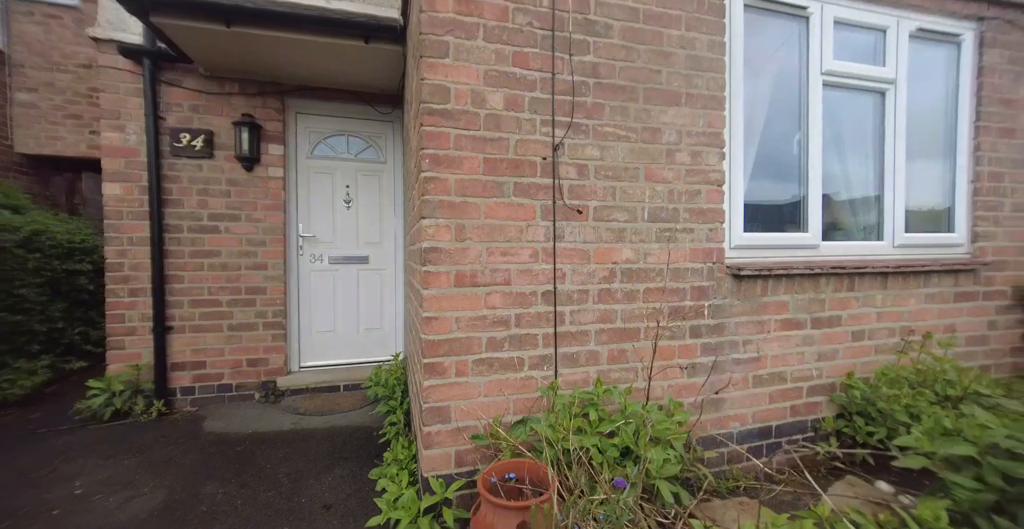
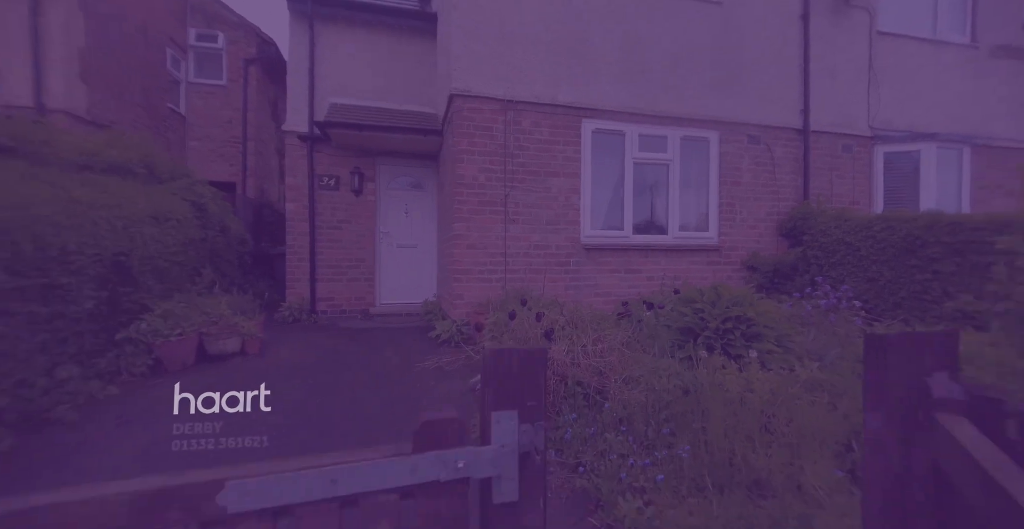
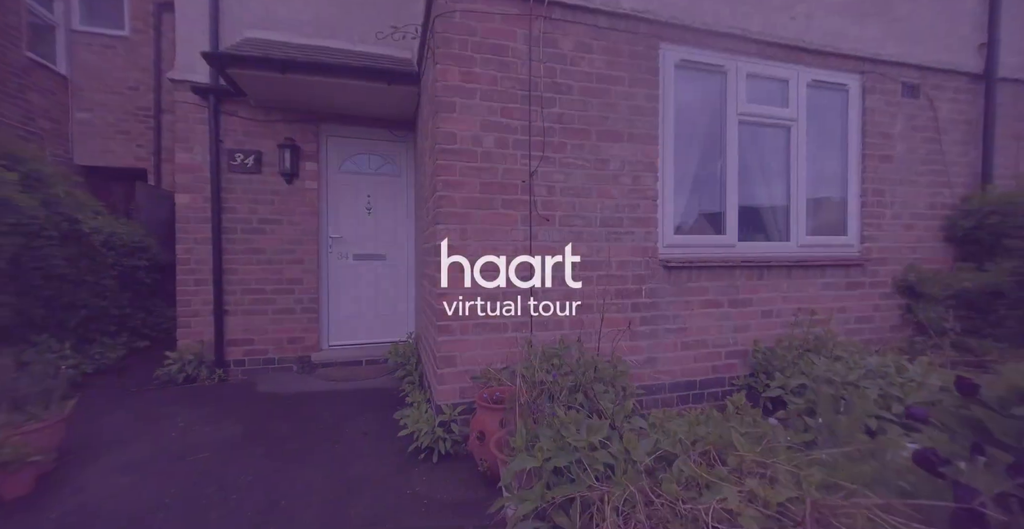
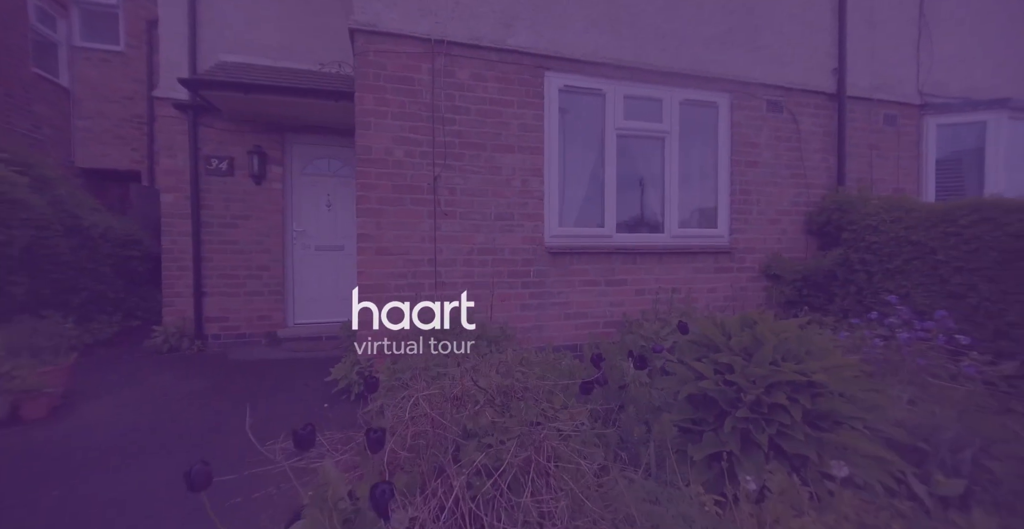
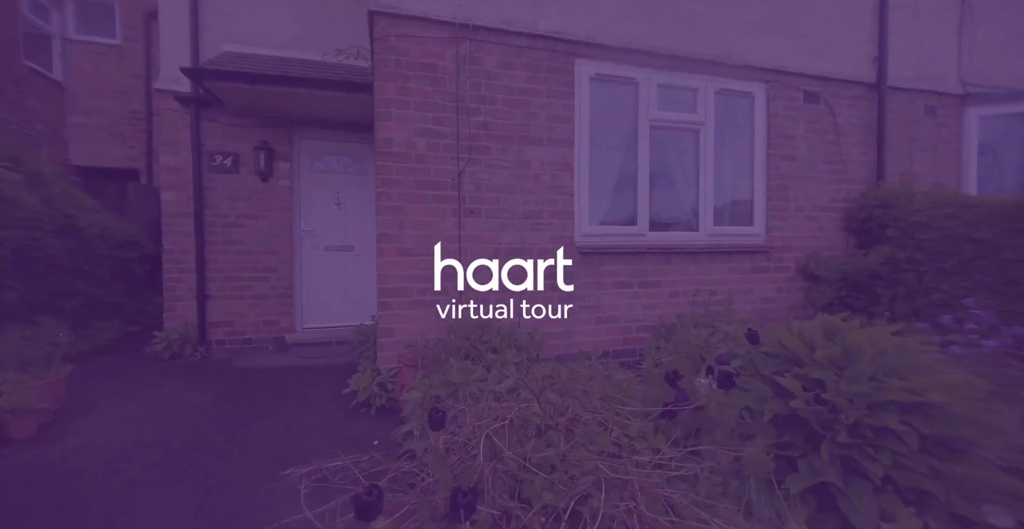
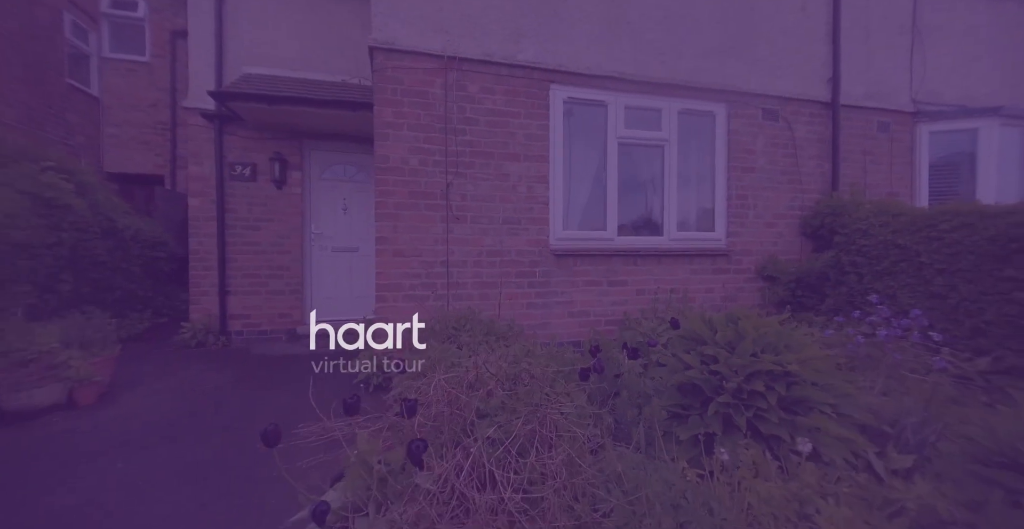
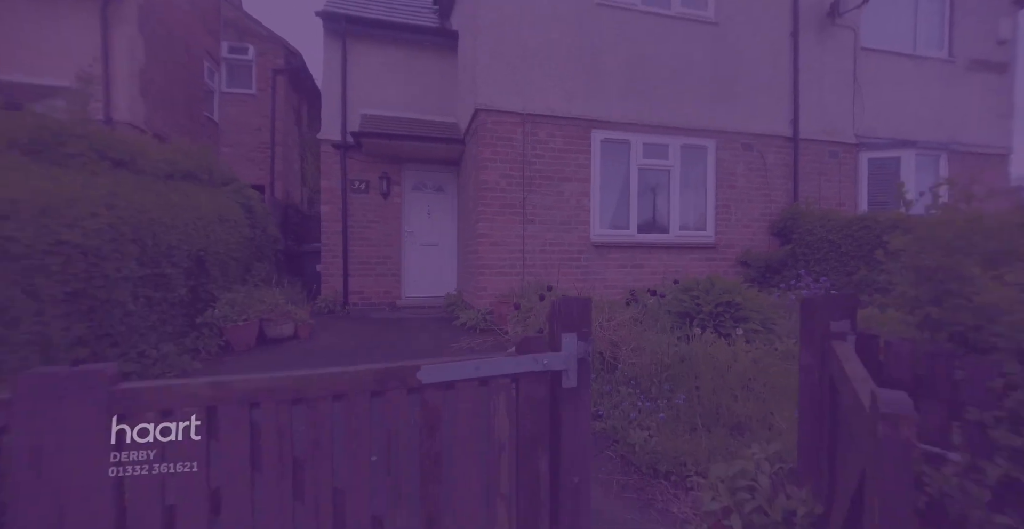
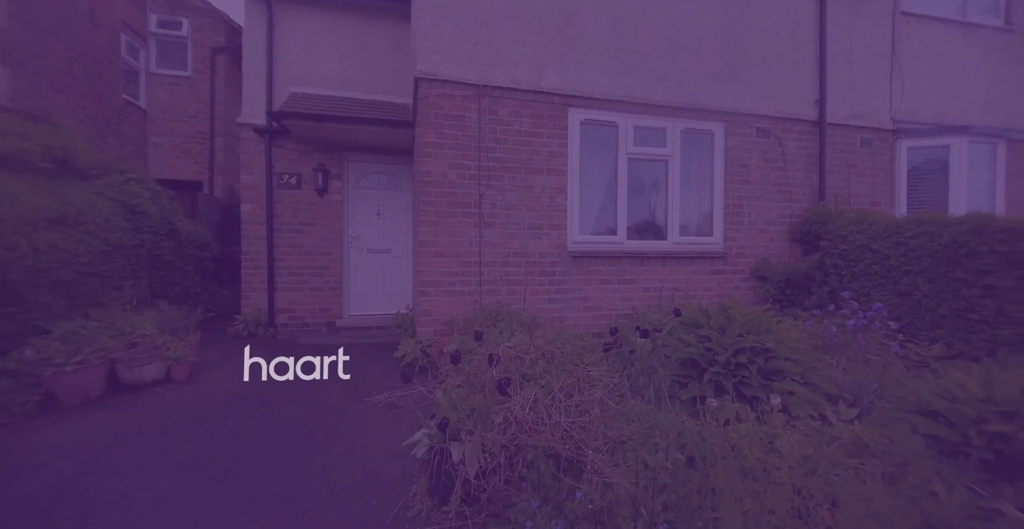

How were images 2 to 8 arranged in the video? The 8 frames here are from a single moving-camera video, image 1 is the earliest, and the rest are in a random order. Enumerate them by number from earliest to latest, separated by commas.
3, 5, 4, 6, 8, 2, 7
